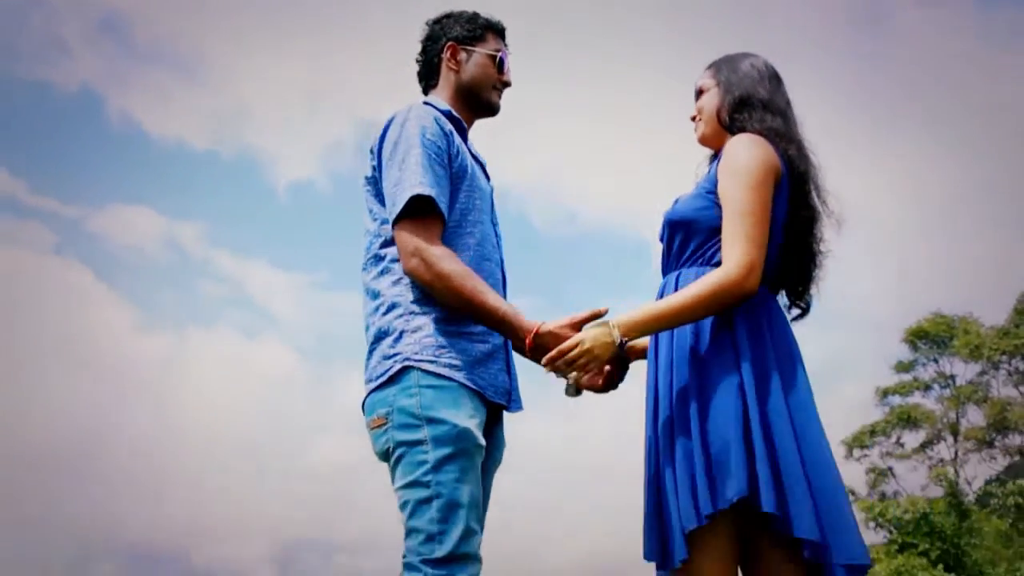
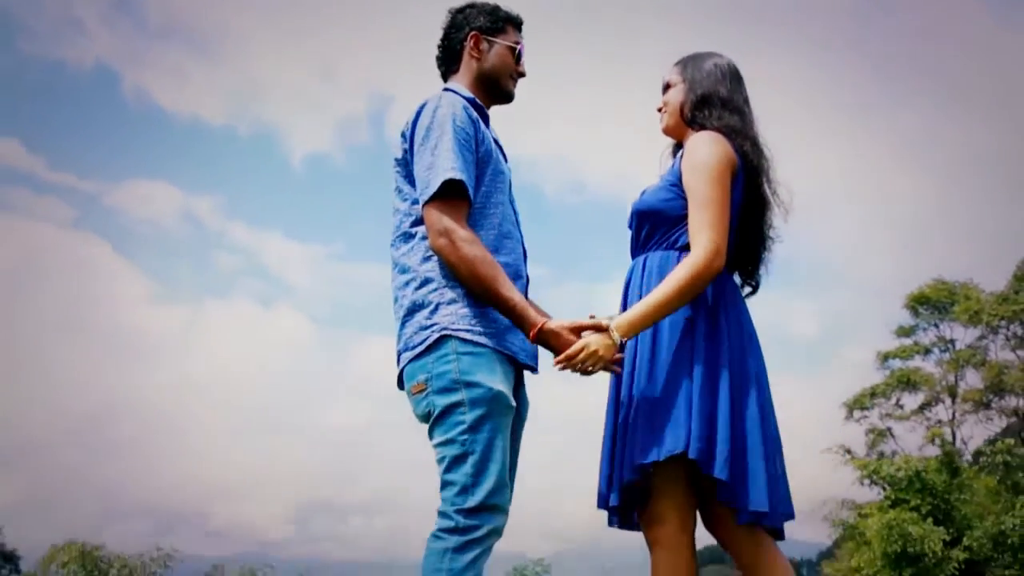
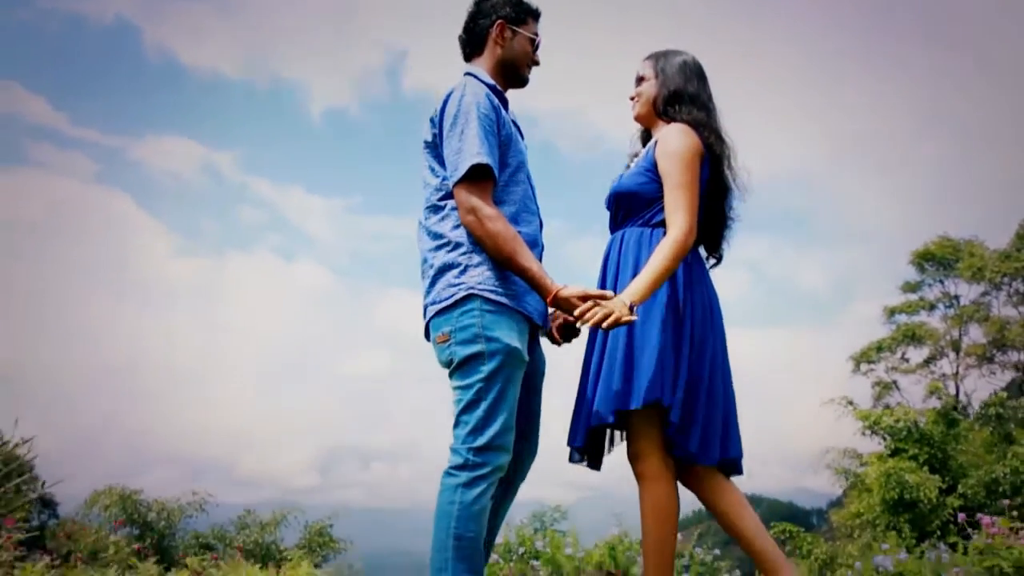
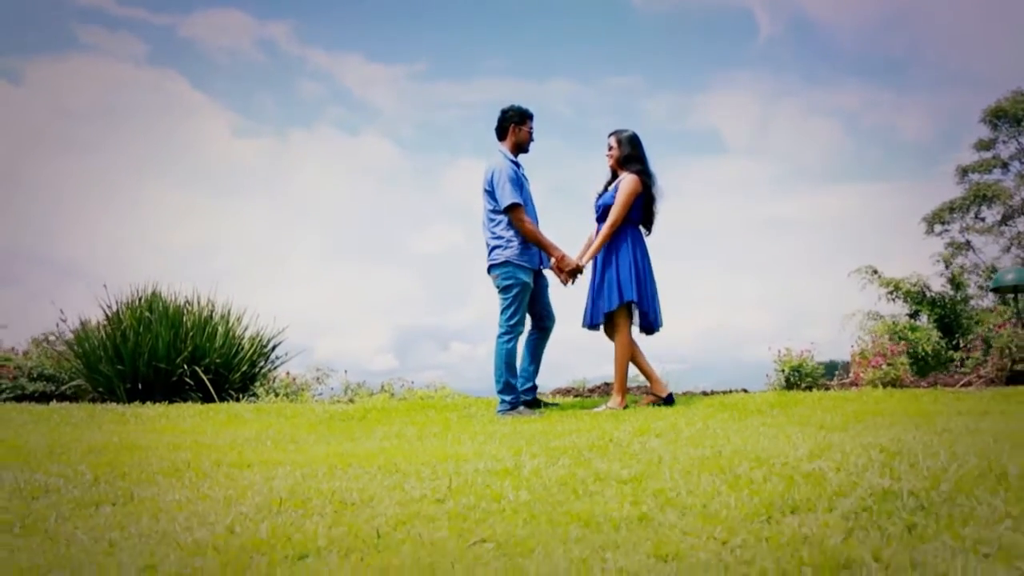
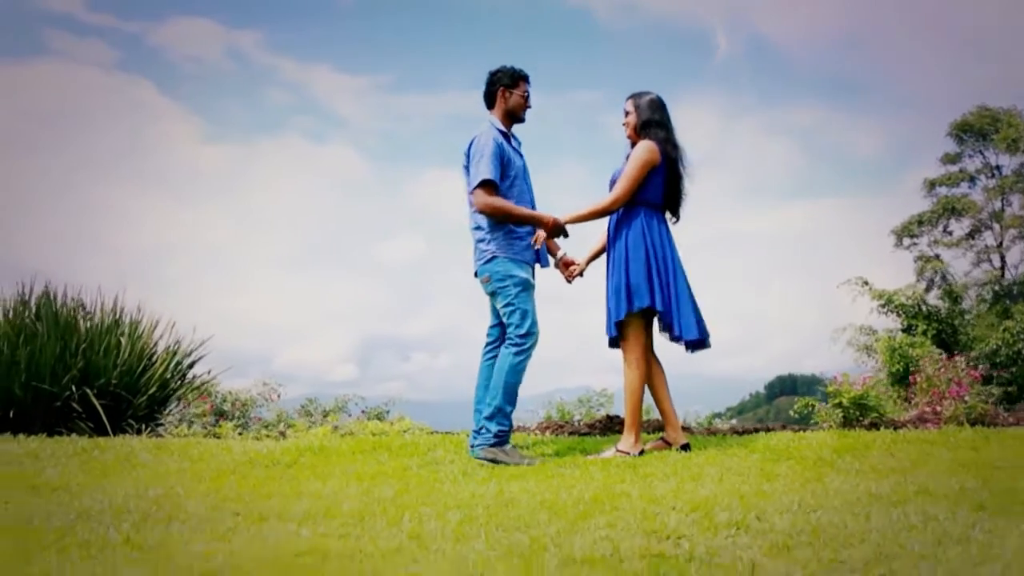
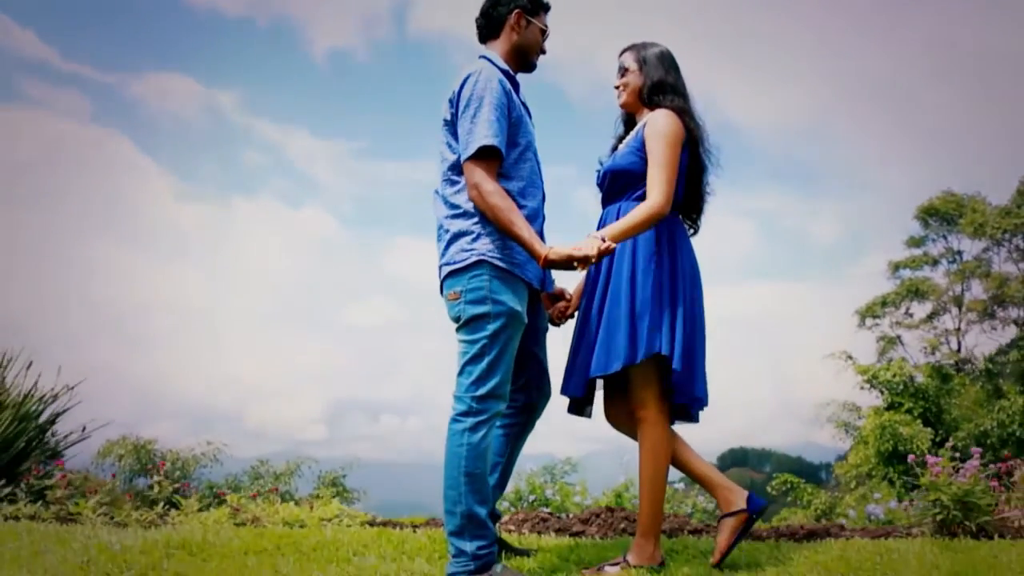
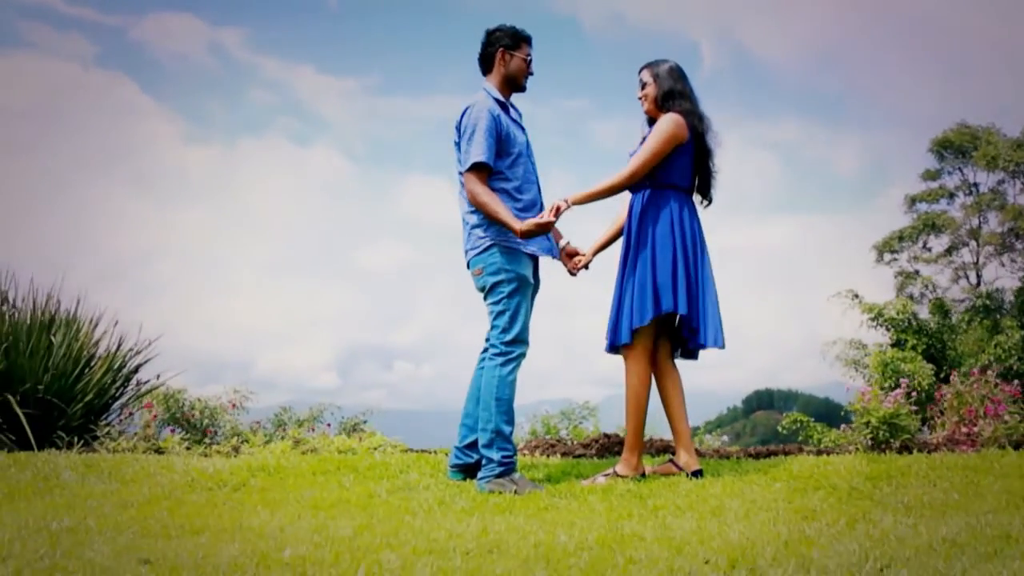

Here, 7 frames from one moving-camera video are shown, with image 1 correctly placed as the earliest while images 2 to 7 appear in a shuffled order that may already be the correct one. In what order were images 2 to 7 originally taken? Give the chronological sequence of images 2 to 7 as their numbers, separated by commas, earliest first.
2, 3, 6, 7, 5, 4
